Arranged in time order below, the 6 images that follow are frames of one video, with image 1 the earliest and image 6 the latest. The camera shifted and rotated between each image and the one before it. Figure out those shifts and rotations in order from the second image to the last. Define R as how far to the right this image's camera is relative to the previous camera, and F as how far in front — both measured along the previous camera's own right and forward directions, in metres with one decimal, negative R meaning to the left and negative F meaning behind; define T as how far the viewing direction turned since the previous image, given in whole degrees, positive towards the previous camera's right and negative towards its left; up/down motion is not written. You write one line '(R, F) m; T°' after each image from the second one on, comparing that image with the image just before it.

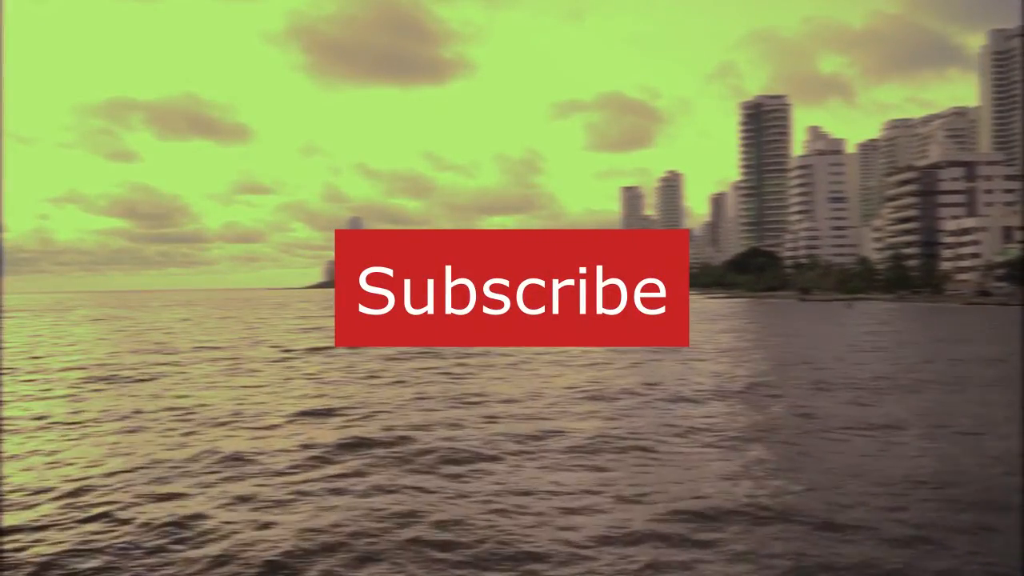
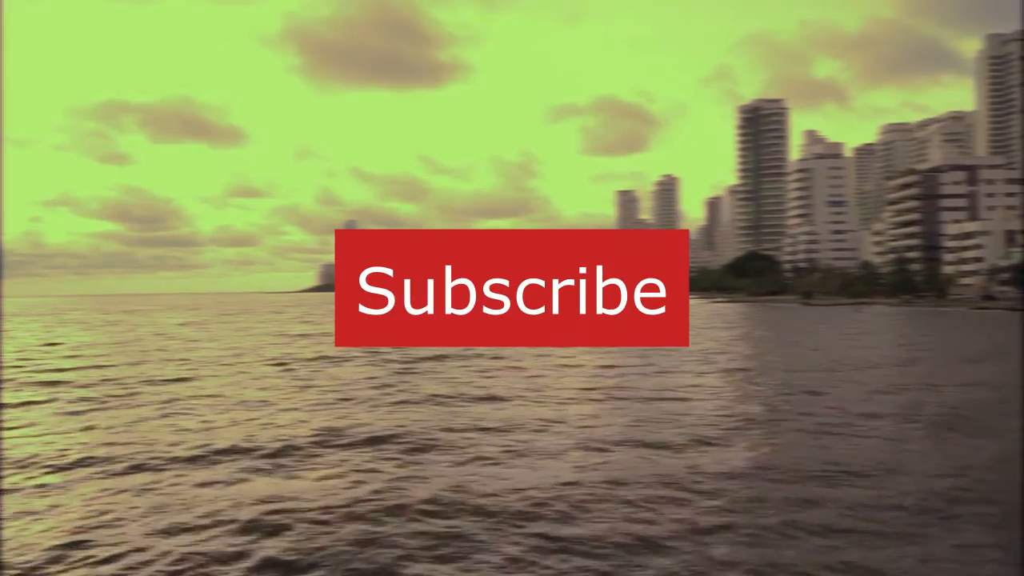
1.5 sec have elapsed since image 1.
(-0.7, +1.0) m; 0°
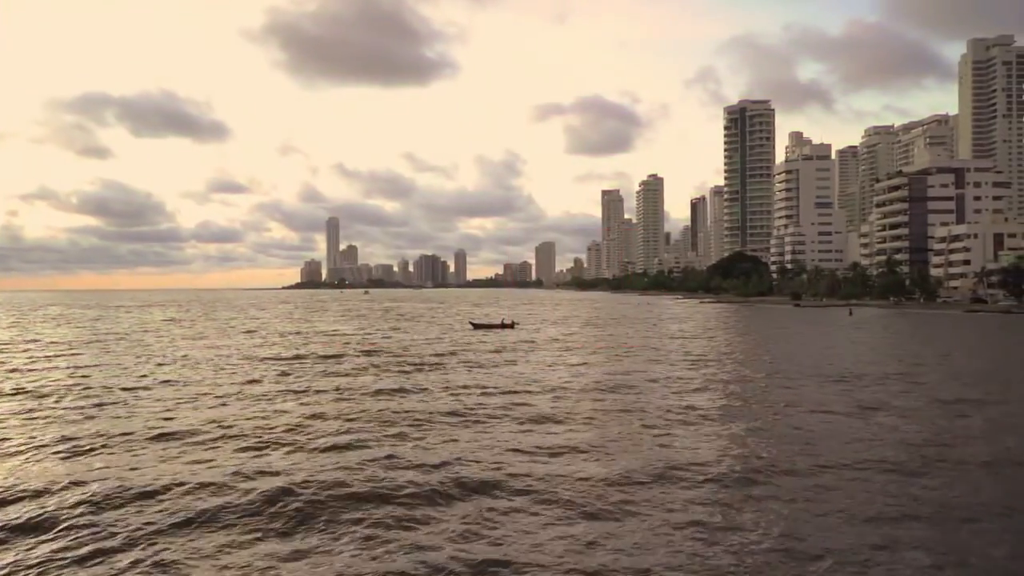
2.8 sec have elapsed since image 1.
(-0.8, +0.8) m; +1°
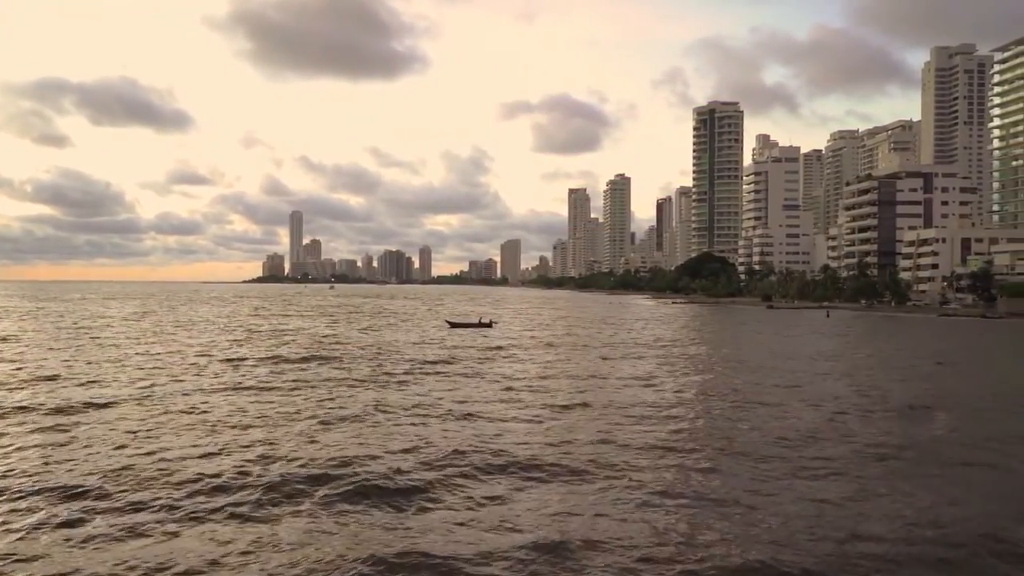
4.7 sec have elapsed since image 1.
(-1.0, +1.3) m; +3°
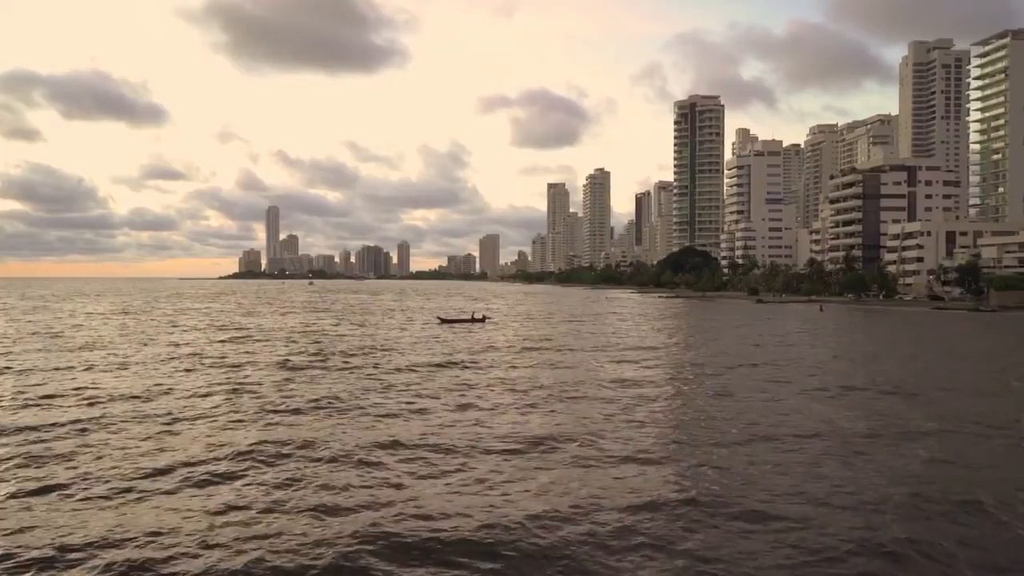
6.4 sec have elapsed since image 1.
(-0.9, +1.2) m; +2°
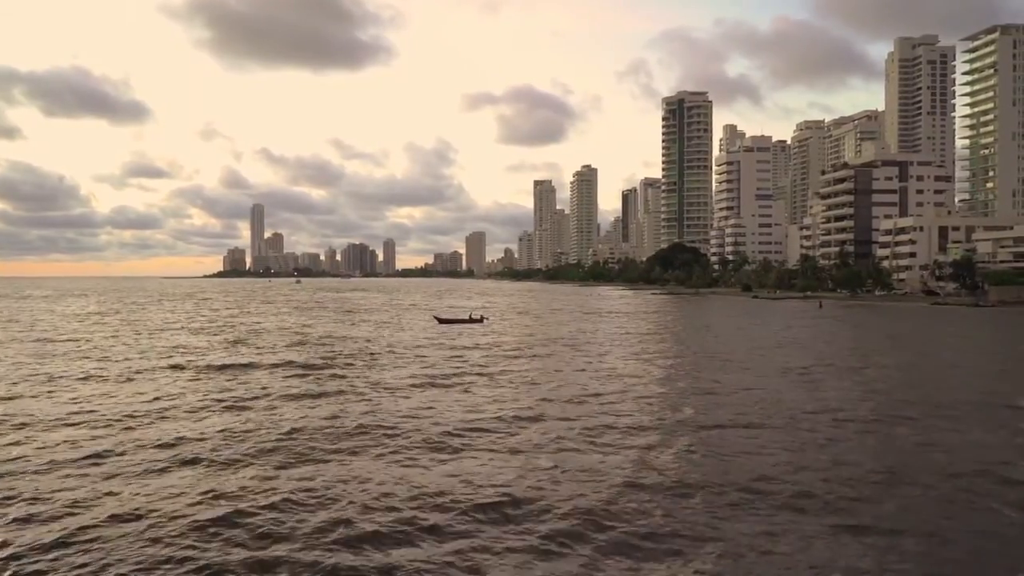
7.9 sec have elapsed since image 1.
(-0.8, +0.9) m; +1°
